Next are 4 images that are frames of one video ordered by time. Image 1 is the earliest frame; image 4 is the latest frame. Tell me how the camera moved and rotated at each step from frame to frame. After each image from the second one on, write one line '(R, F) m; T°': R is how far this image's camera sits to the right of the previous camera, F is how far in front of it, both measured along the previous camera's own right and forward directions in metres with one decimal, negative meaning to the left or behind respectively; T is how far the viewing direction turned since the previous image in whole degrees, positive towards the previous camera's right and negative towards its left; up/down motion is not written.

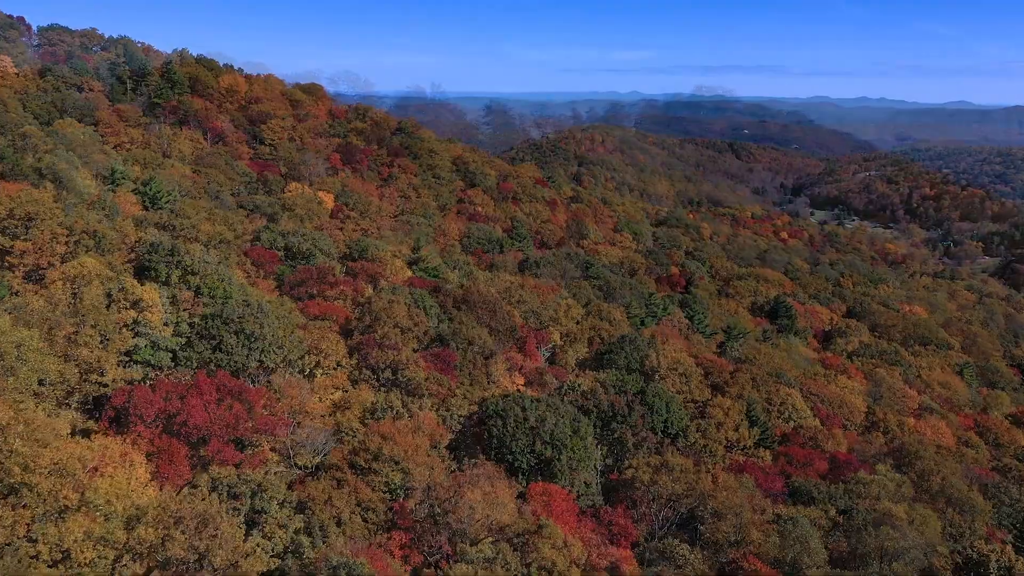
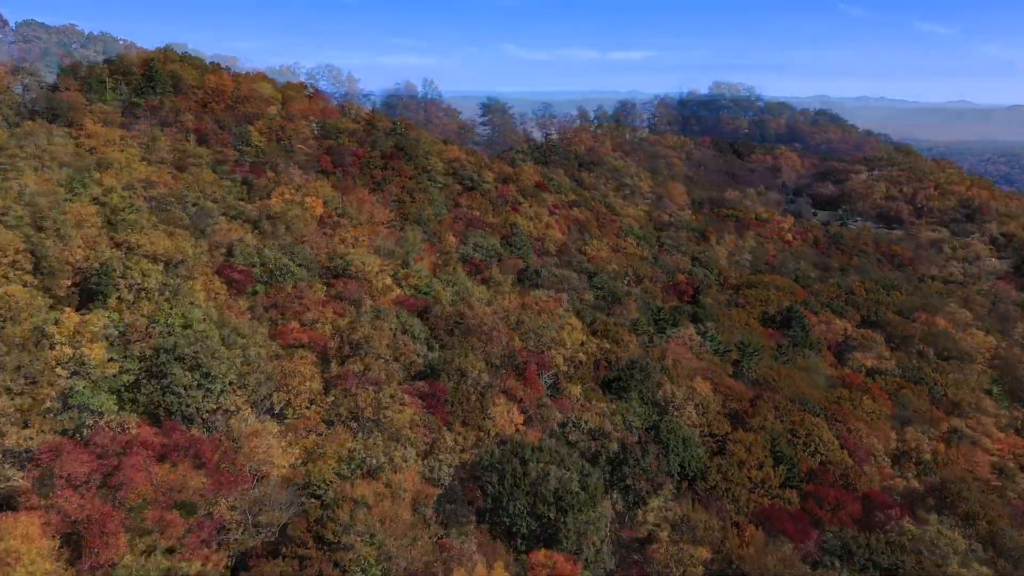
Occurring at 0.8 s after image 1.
(+0.1, +4.6) m; 0°
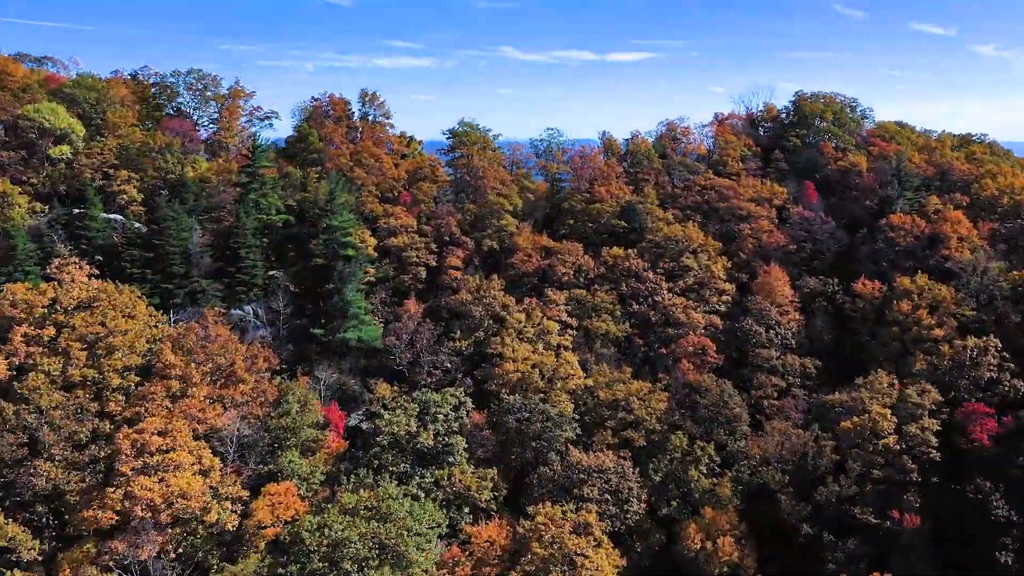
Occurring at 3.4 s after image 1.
(+0.7, +17.2) m; 0°
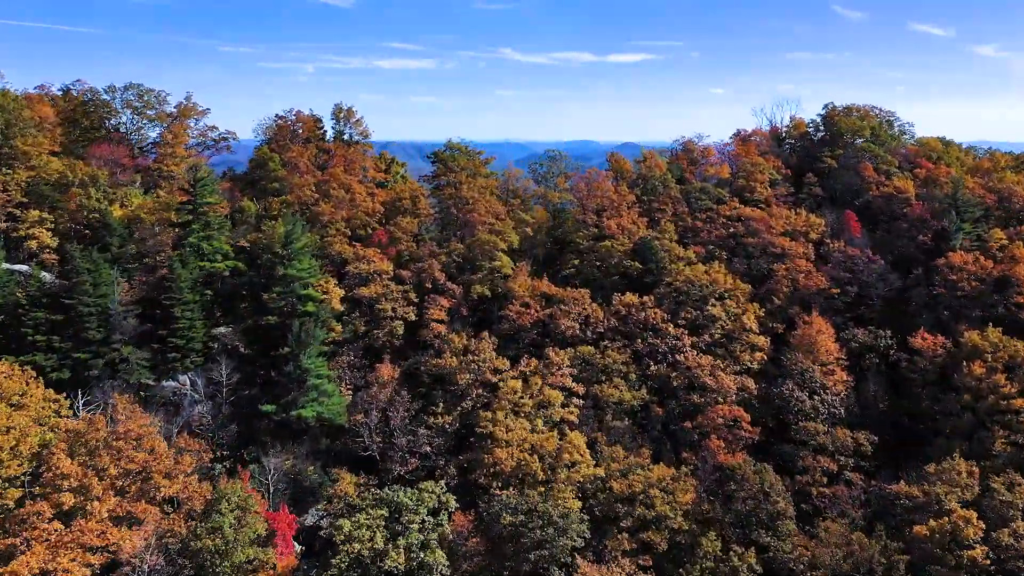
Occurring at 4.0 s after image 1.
(+0.2, +4.0) m; 0°
